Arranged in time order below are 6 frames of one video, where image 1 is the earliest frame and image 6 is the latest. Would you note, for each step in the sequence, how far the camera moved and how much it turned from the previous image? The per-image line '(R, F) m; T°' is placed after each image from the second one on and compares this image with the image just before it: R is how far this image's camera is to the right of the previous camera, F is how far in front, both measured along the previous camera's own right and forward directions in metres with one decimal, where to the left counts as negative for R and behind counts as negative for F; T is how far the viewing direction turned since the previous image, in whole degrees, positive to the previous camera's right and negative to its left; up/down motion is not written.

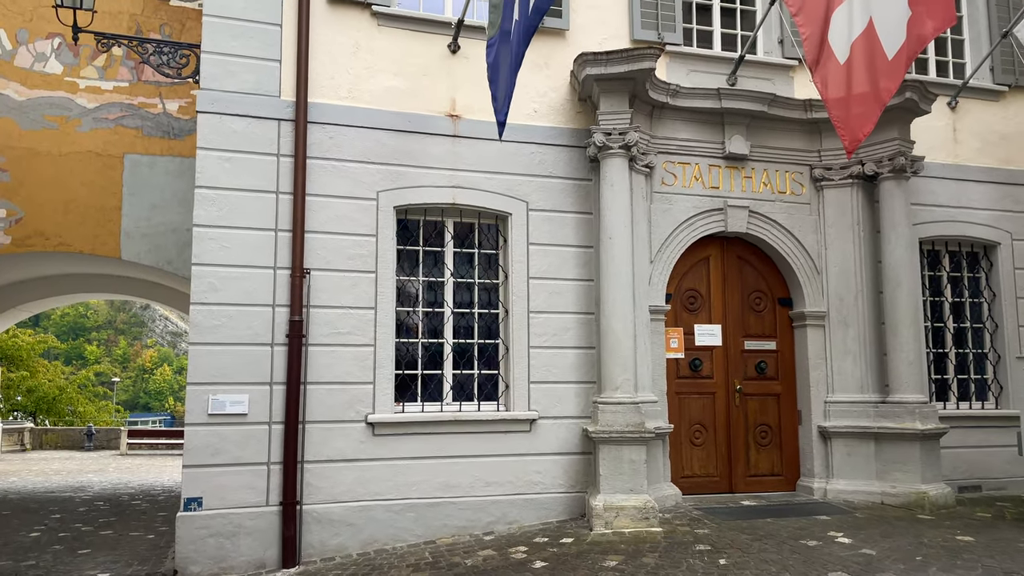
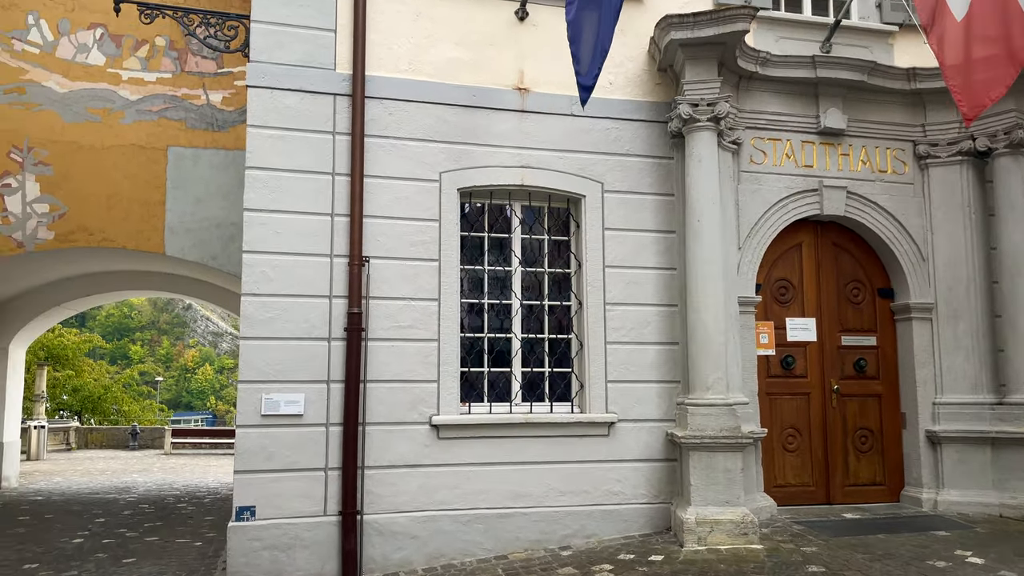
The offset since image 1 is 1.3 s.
(-0.4, +0.7) m; -3°
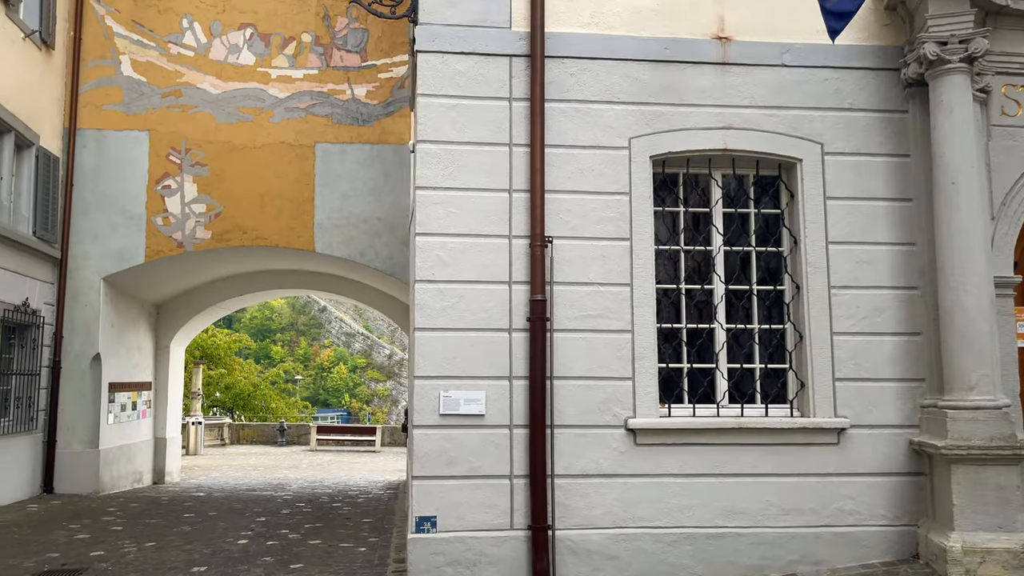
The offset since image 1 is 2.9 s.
(-0.6, +0.8) m; -9°
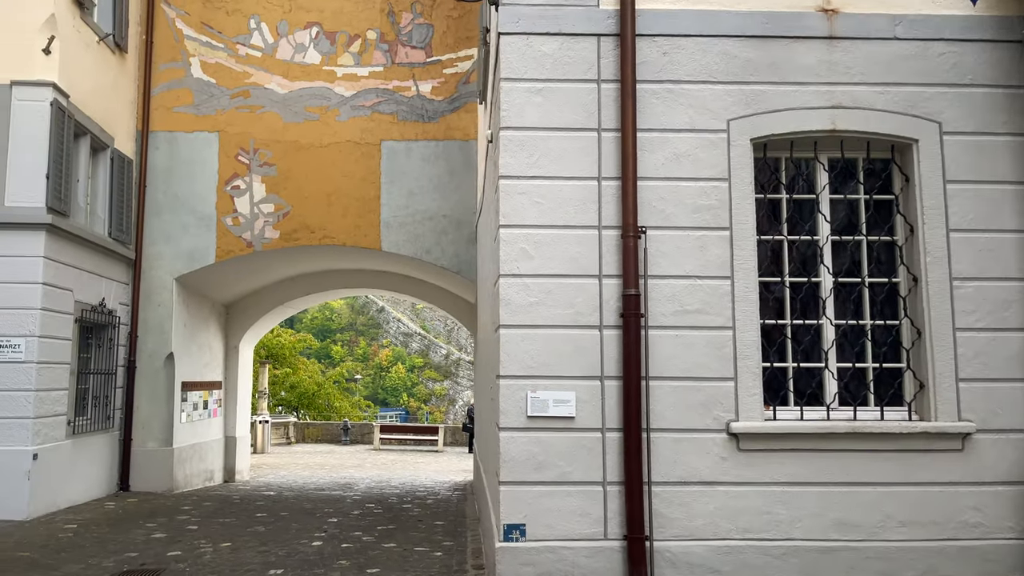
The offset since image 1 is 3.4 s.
(-0.2, +0.3) m; -4°
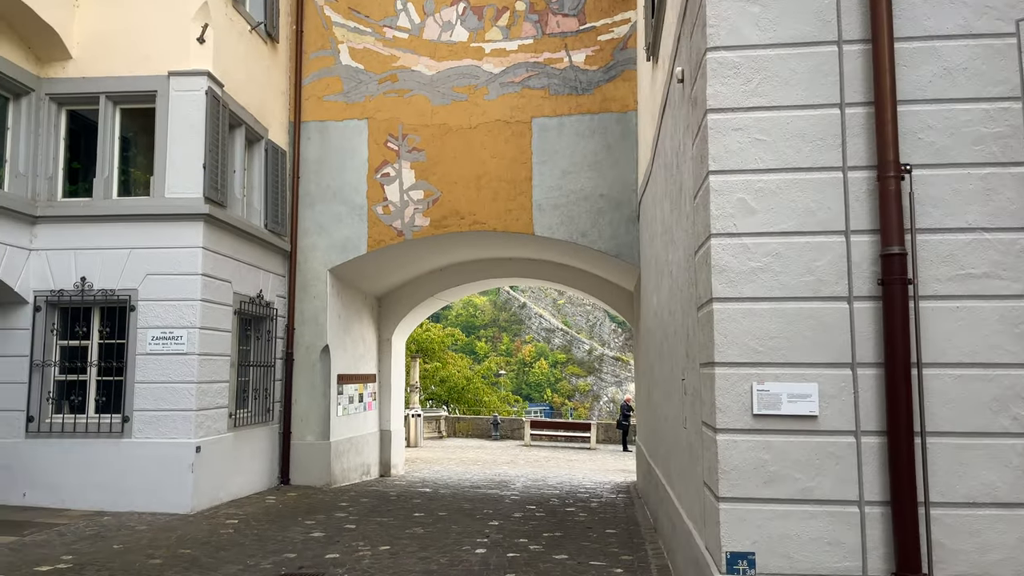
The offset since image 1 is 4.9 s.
(-0.4, +1.0) m; -10°
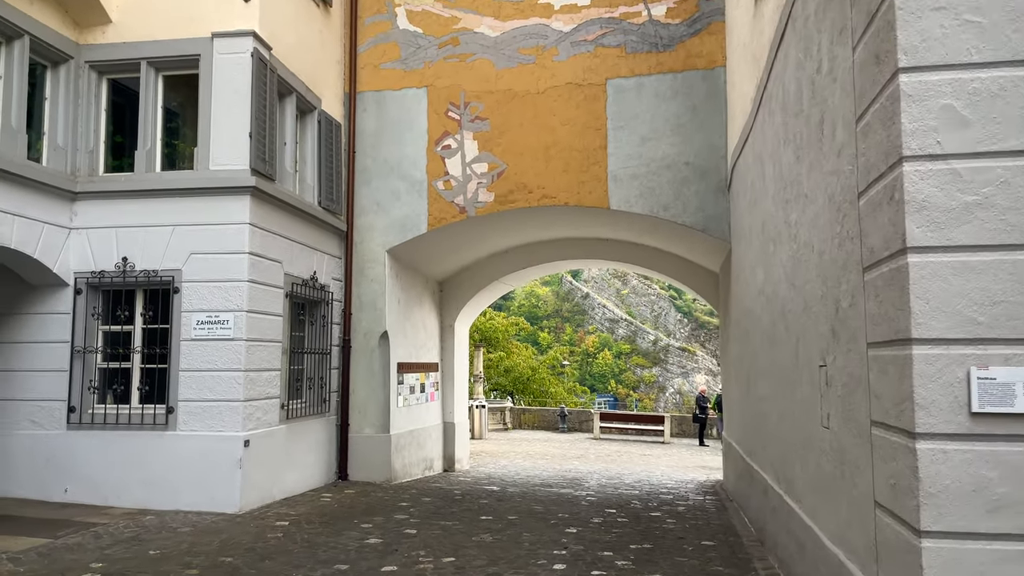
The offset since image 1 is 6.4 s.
(-0.2, +1.1) m; -5°
